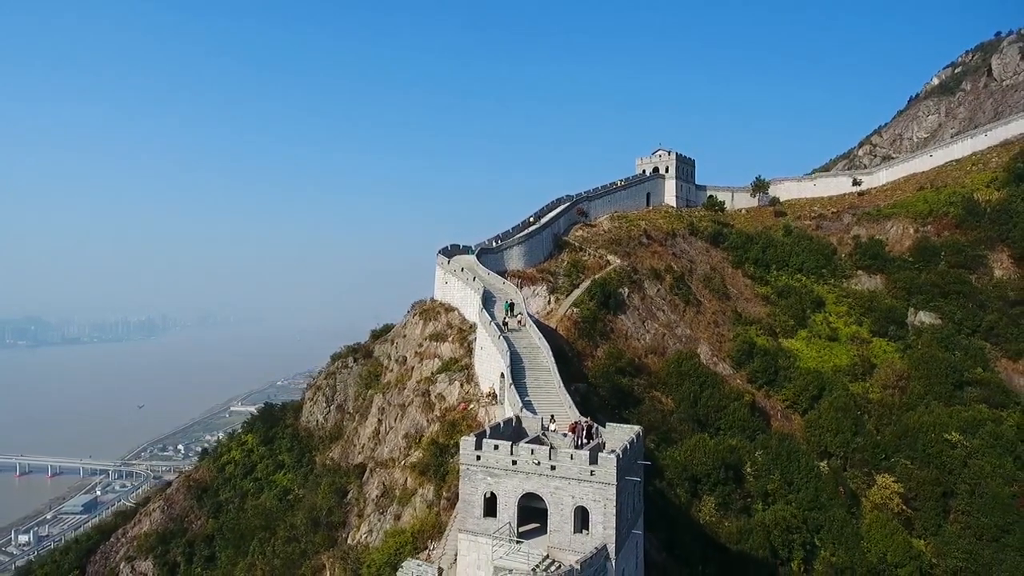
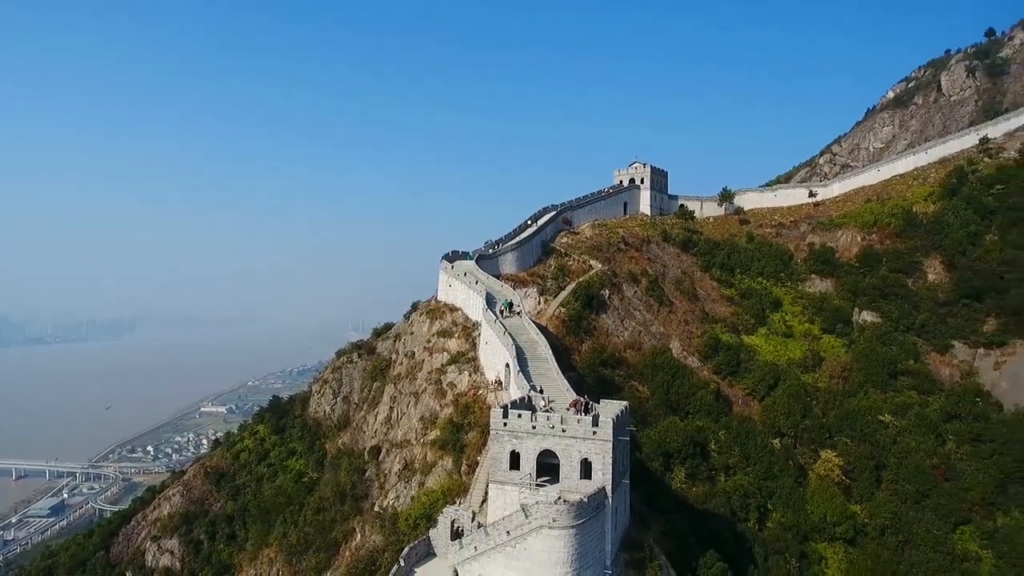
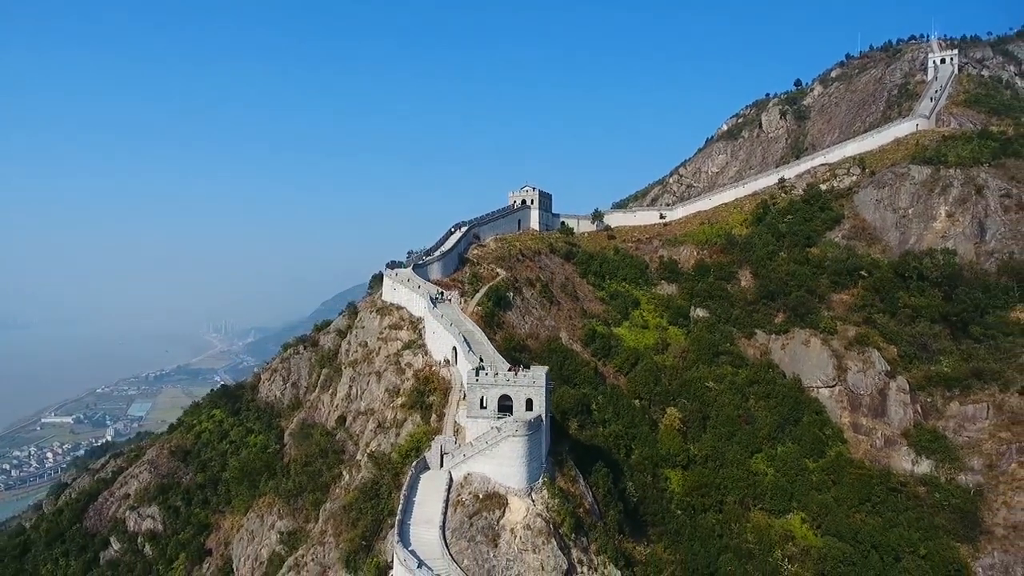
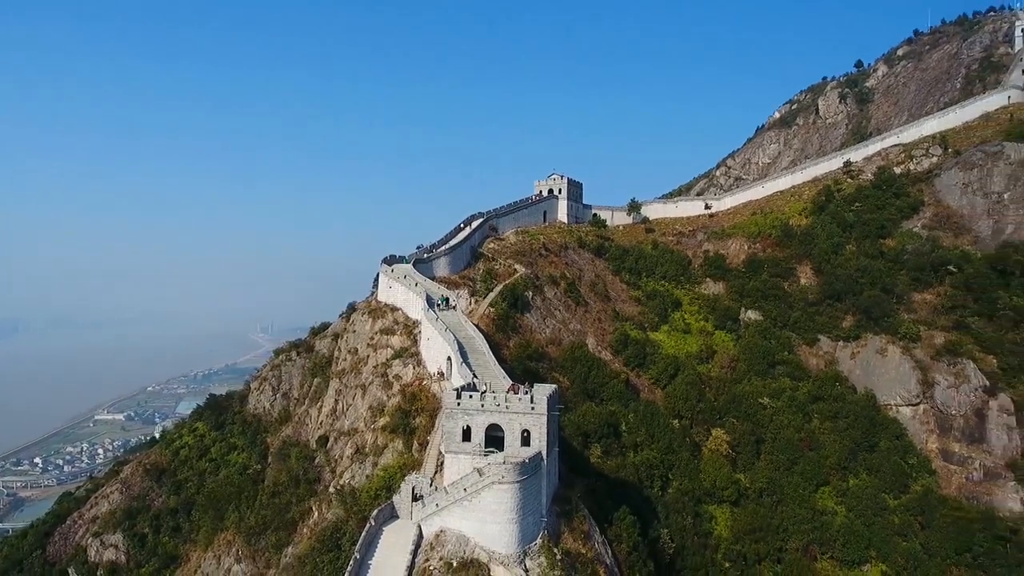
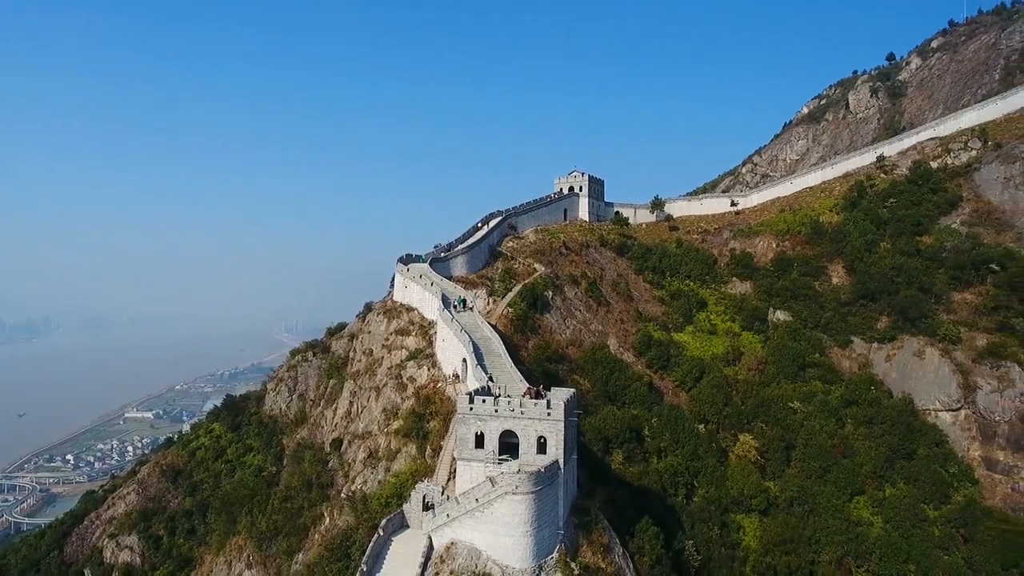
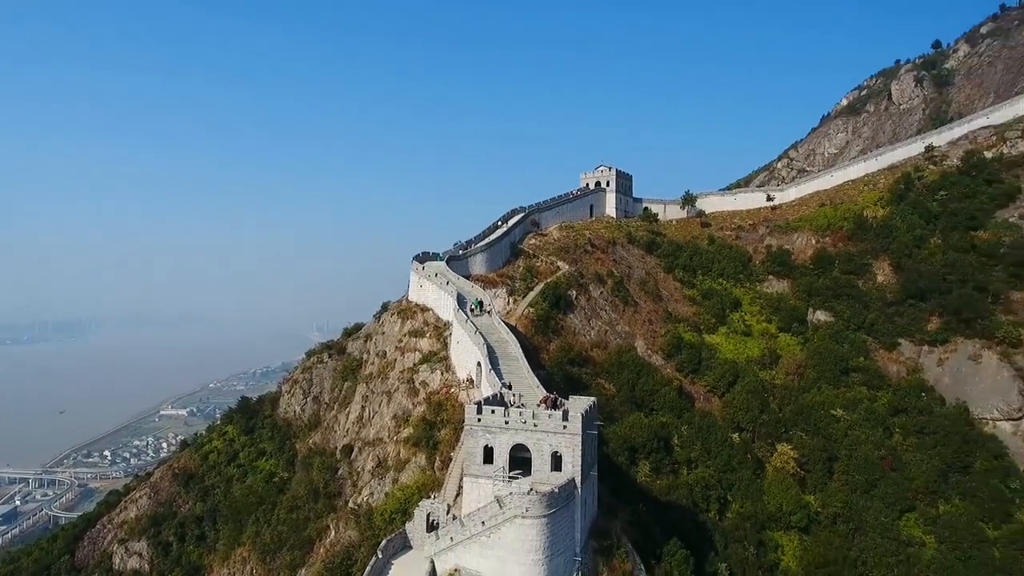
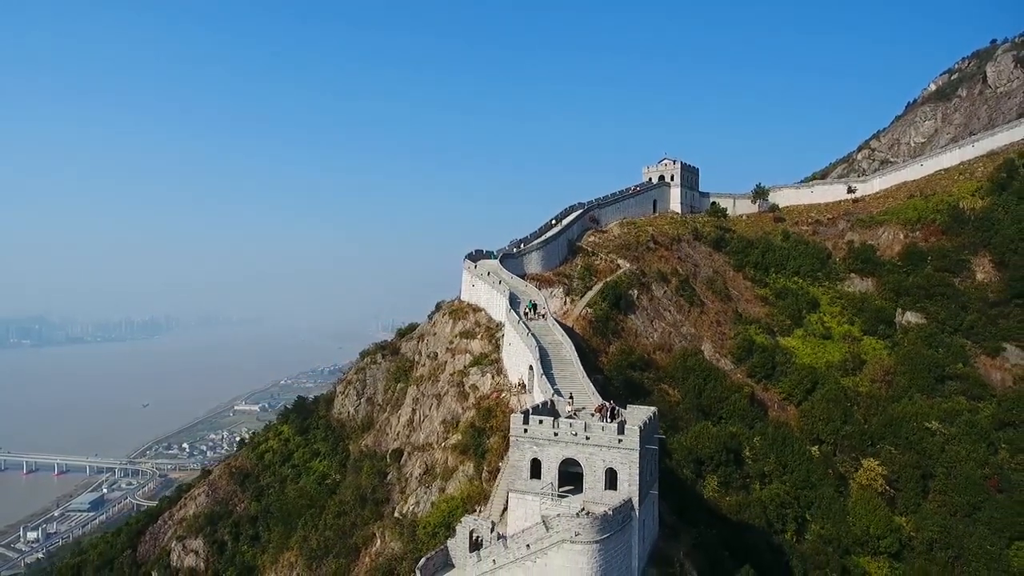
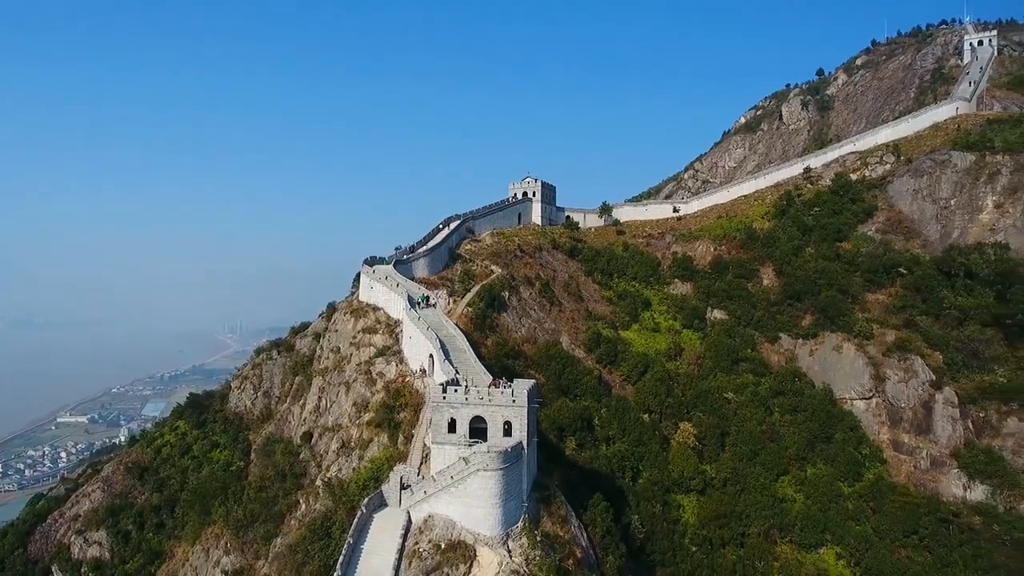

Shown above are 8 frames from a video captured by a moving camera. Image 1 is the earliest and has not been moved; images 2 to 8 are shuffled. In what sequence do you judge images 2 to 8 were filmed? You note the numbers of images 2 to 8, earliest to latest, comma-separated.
7, 2, 6, 5, 4, 8, 3
